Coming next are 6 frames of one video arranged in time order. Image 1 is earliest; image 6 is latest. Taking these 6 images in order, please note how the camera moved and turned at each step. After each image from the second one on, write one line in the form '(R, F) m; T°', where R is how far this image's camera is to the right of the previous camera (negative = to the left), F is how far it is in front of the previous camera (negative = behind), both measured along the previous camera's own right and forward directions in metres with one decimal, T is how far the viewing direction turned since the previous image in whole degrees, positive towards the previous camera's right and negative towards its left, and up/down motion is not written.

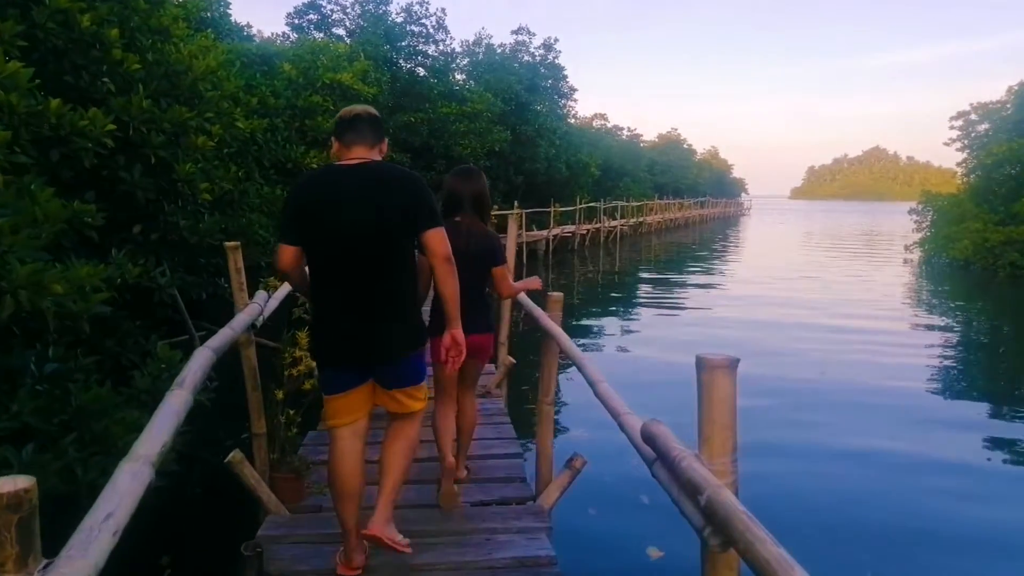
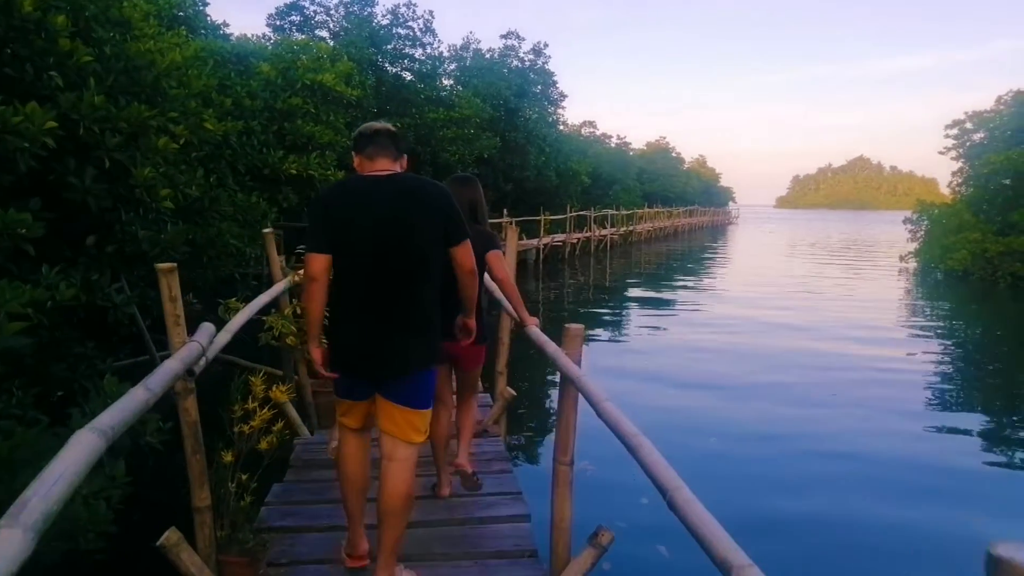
(-0.1, +0.6) m; +1°
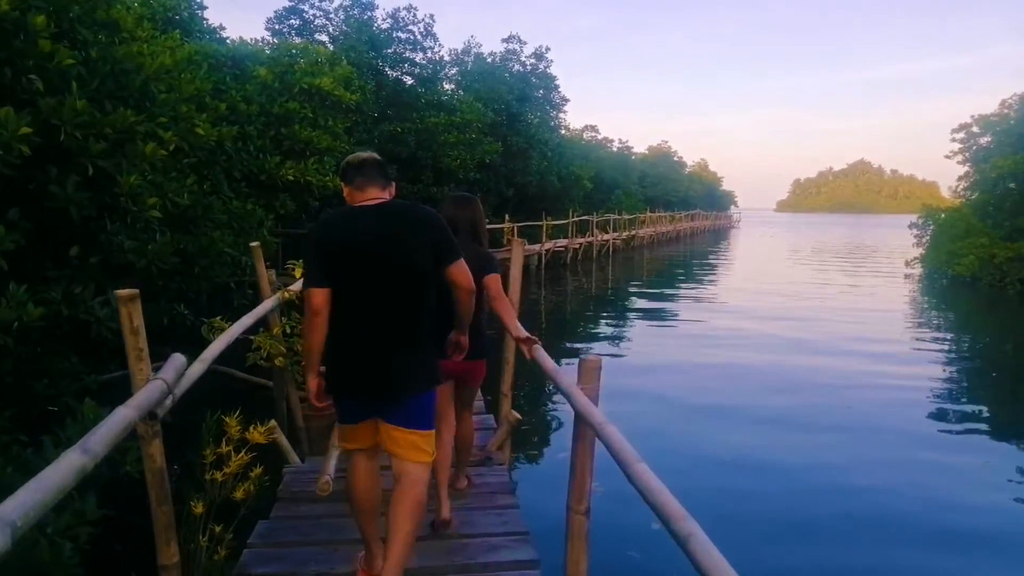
(0.0, +0.3) m; 0°
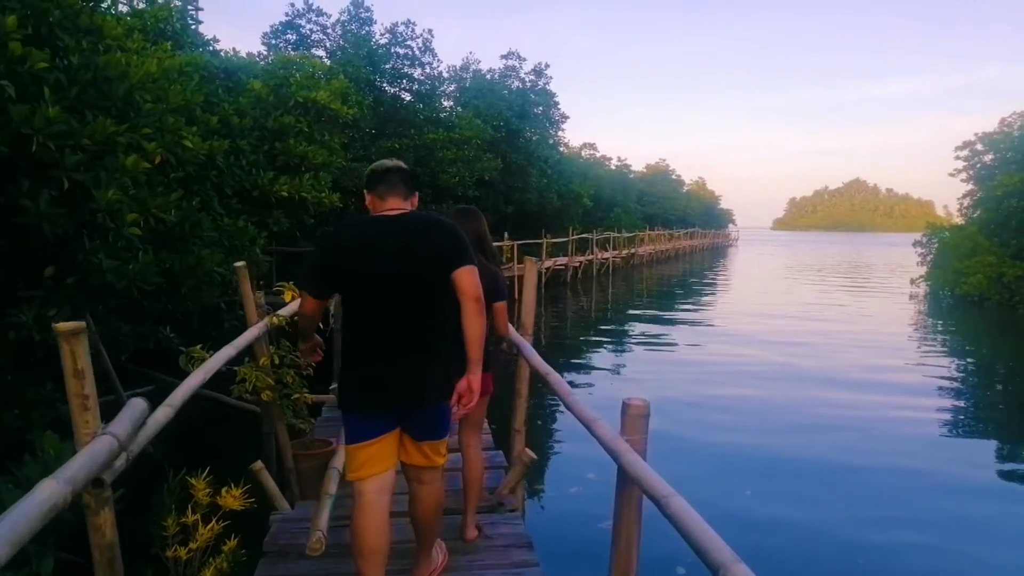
(-0.1, +0.4) m; 0°
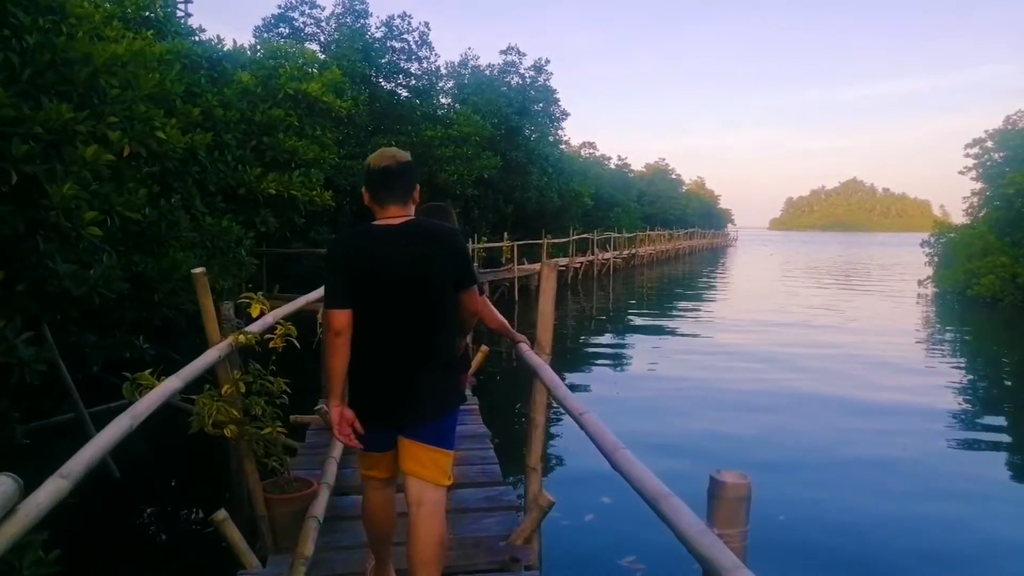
(-0.1, +0.6) m; 0°
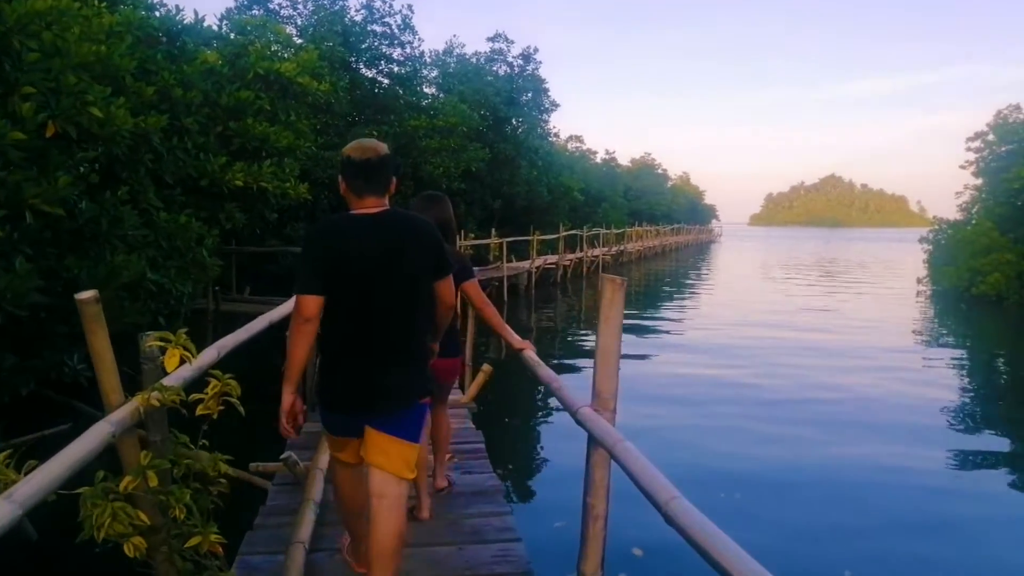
(-0.2, +1.0) m; +1°
